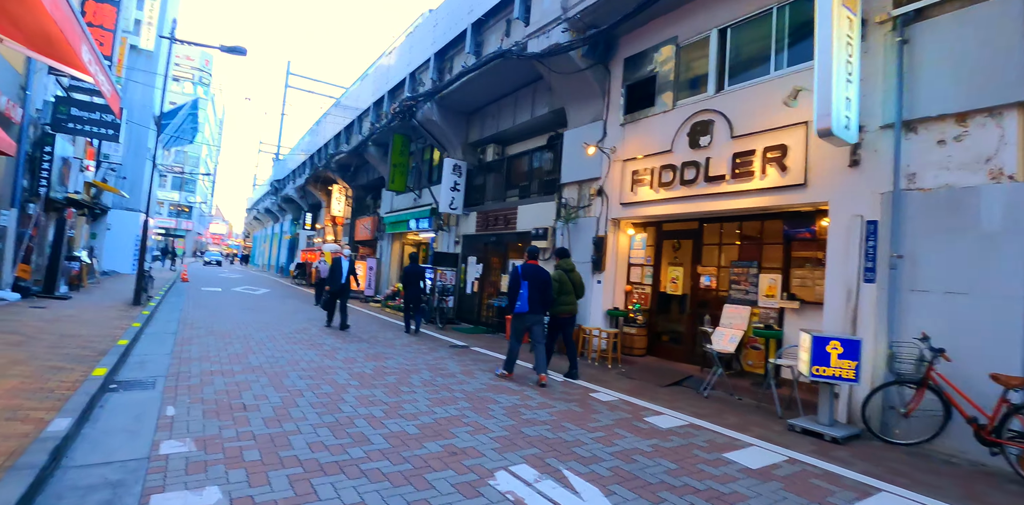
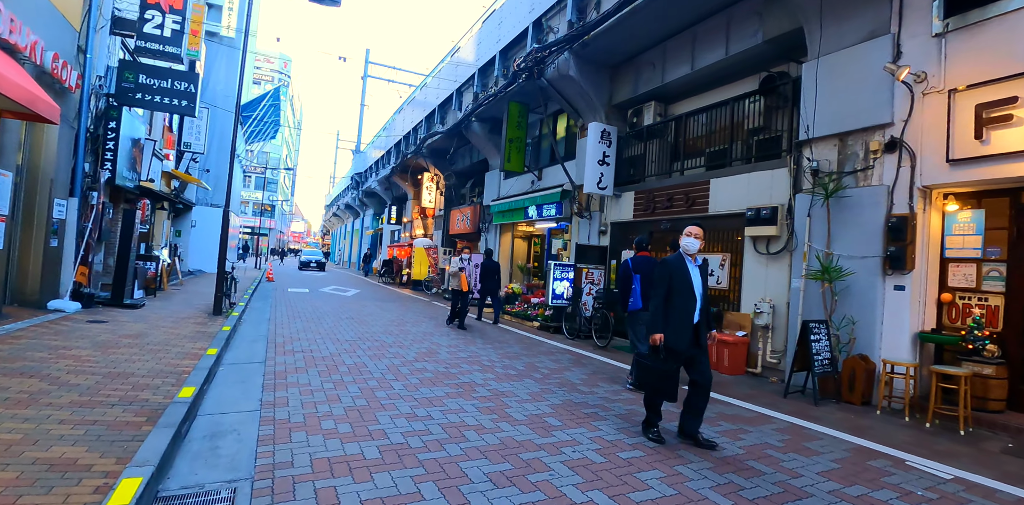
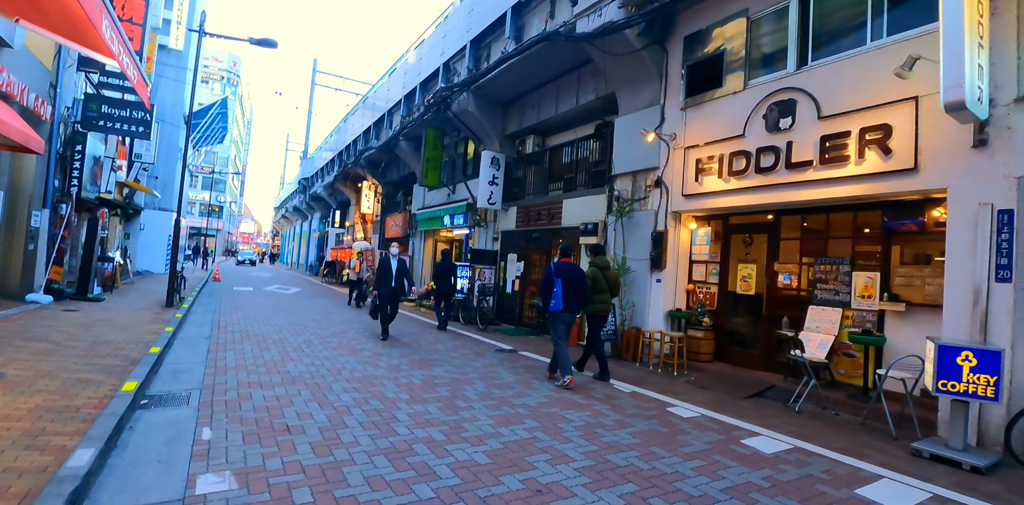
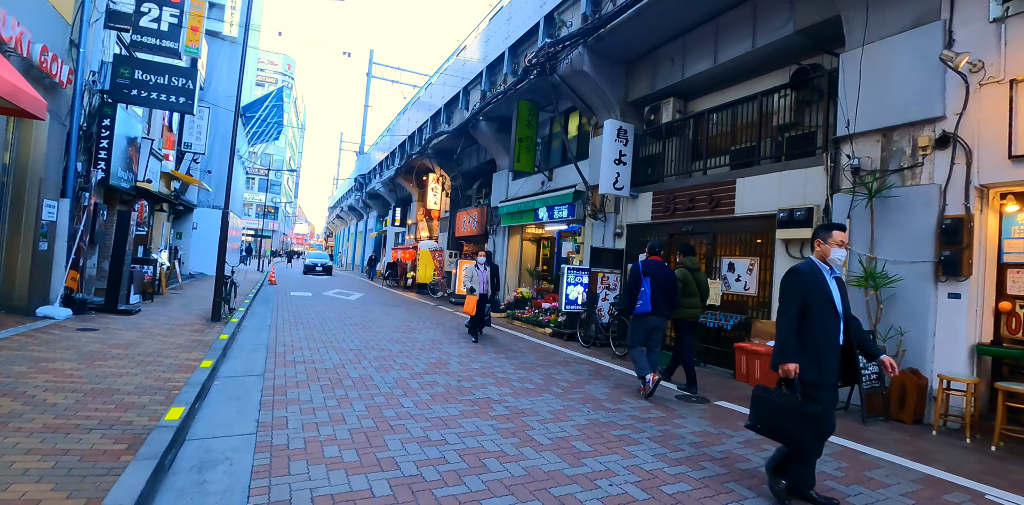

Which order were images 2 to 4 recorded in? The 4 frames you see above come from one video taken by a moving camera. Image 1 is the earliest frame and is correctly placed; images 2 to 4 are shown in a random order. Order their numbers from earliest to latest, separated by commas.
3, 2, 4
